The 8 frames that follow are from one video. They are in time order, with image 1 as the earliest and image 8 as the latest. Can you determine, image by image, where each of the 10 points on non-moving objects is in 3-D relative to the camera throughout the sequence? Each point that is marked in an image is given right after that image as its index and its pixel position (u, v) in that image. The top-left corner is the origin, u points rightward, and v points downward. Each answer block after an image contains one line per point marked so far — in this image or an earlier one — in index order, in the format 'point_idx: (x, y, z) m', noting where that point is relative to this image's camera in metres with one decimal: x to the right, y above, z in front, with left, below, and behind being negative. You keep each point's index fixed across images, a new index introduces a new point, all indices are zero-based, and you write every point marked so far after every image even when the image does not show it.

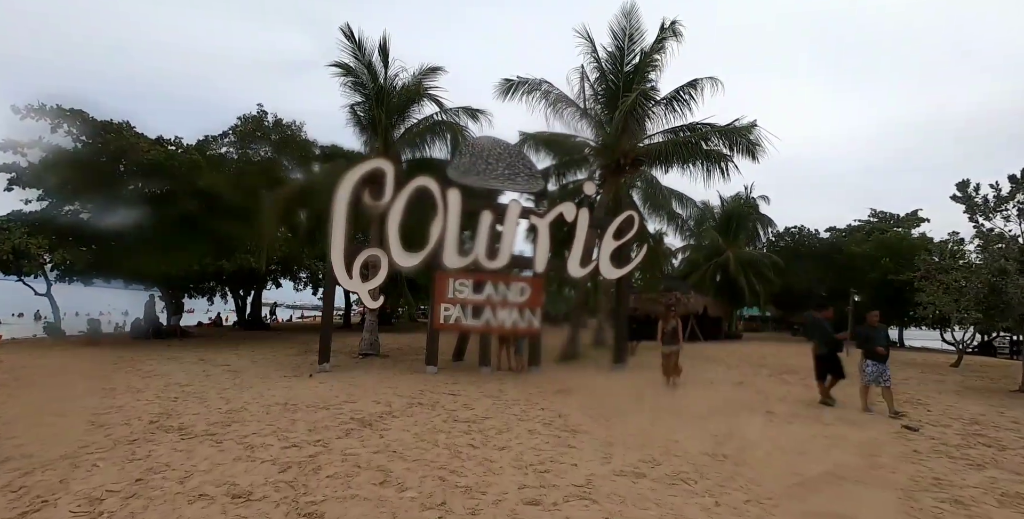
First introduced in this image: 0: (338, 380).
0: (-3.2, -2.2, +11.6) m
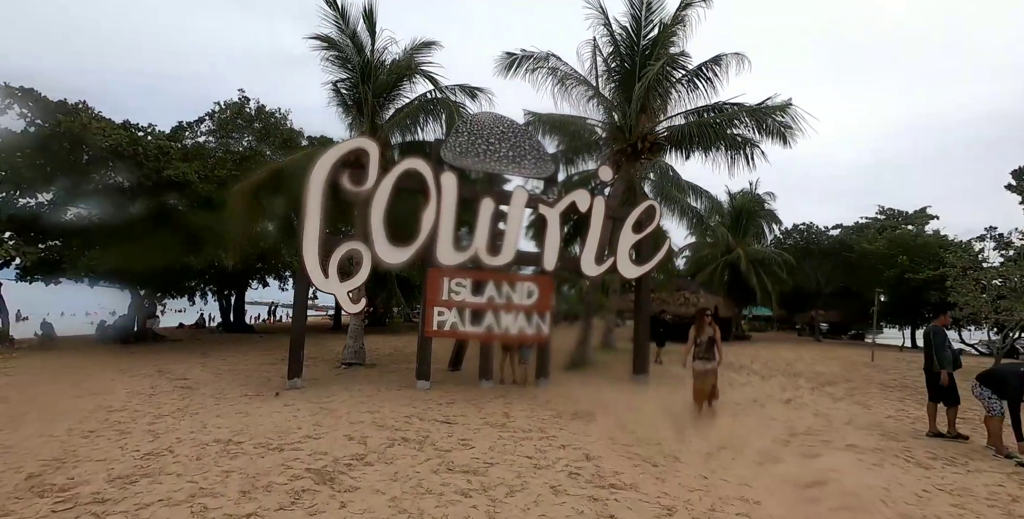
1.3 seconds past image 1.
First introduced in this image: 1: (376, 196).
0: (-3.0, -2.1, +9.6) m
1: (-2.4, +1.1, +11.2) m
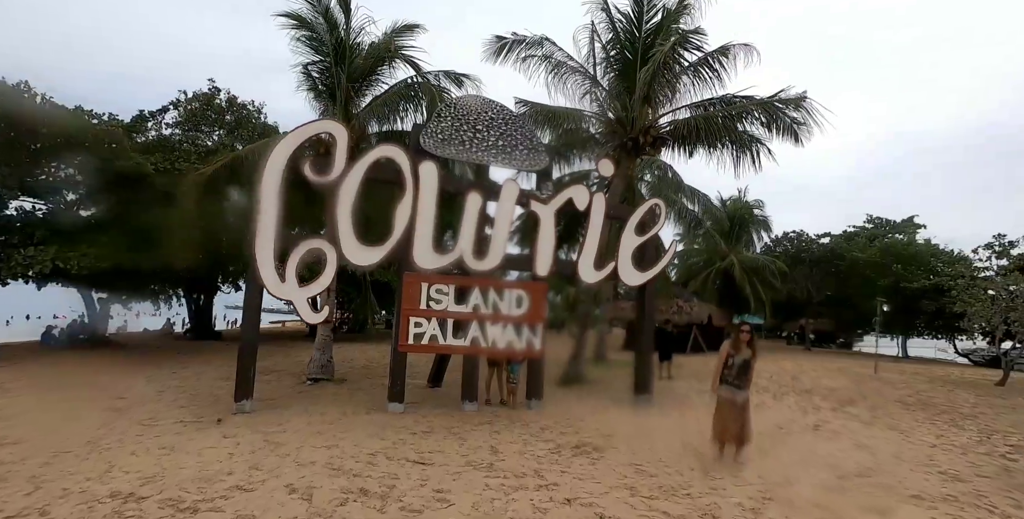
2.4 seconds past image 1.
0: (-3.2, -2.1, +8.0) m
1: (-2.6, +1.1, +9.7) m
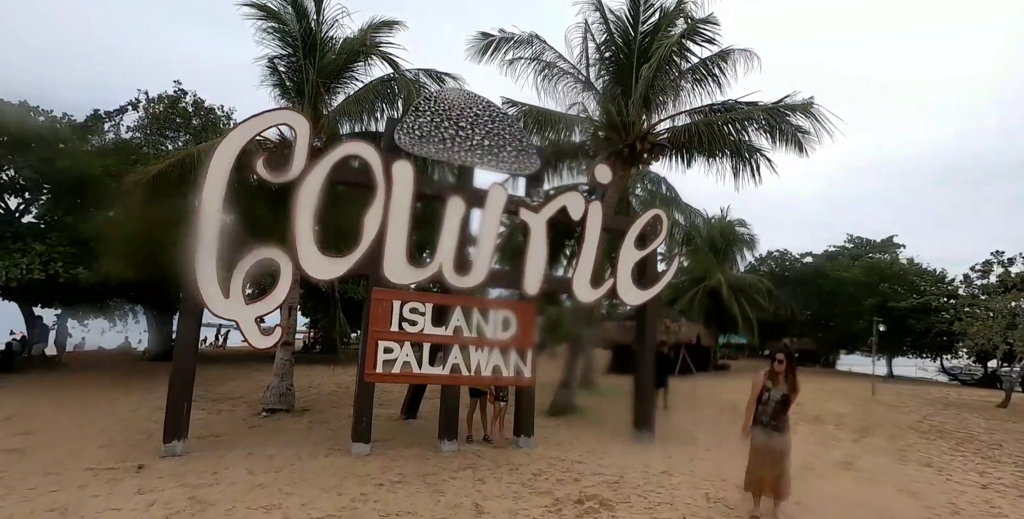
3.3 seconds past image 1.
0: (-3.3, -2.2, +6.5) m
1: (-2.7, +0.9, +8.3) m
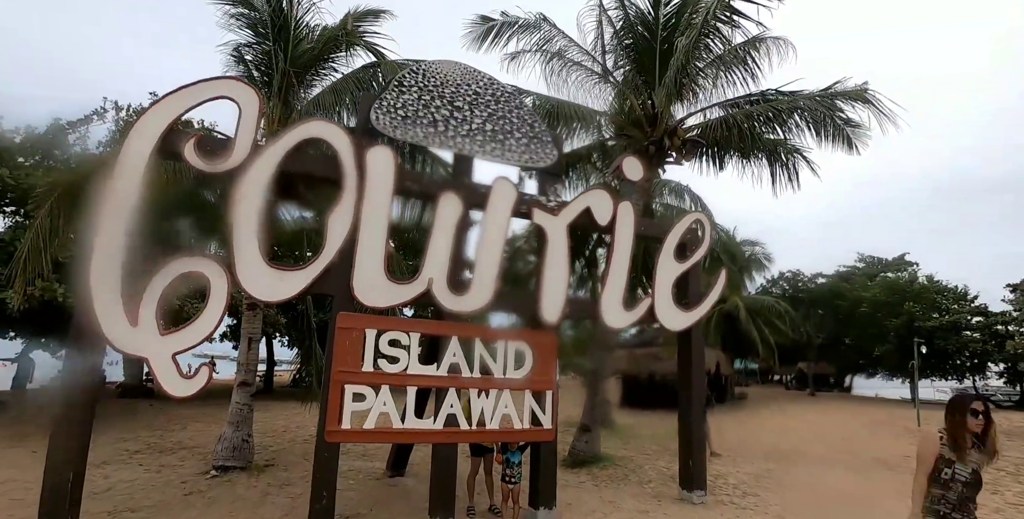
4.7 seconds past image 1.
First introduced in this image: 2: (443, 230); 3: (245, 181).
0: (-3.2, -2.3, +4.3) m
1: (-2.6, +0.8, +6.2) m
2: (-0.7, +0.3, +6.7) m
3: (-2.6, +0.8, +6.2) m
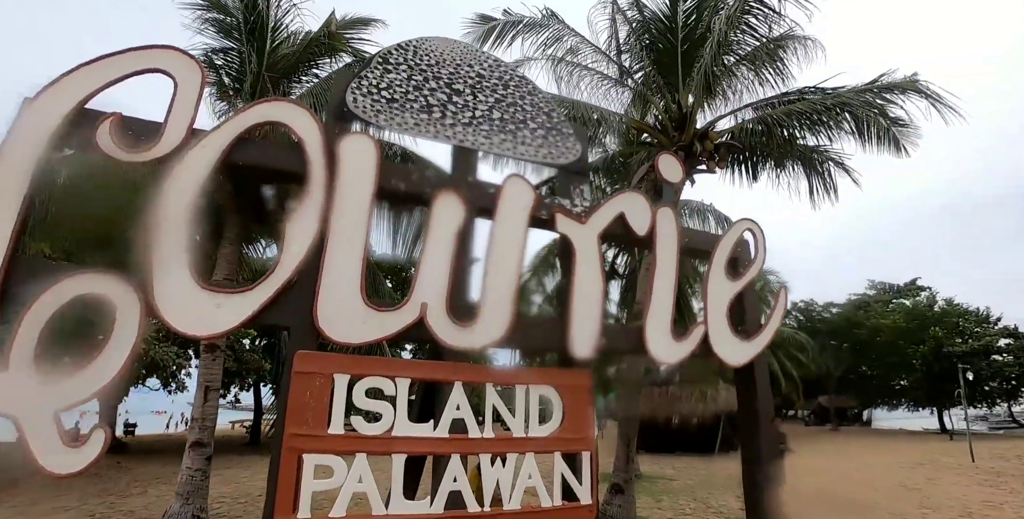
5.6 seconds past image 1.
0: (-3.0, -2.4, +2.5) m
1: (-2.5, +0.6, +4.6) m
2: (-0.6, +0.2, +5.1) m
3: (-2.4, +0.6, +4.6) m
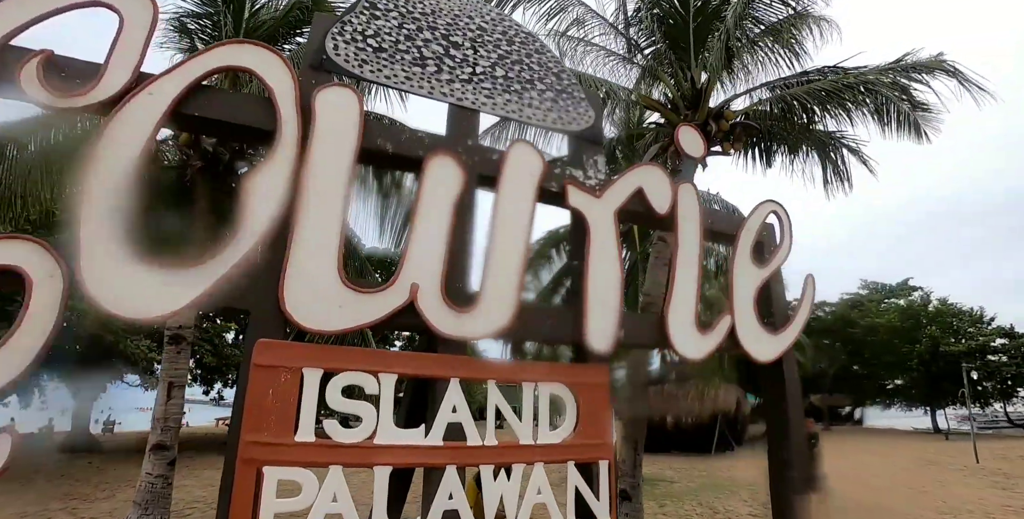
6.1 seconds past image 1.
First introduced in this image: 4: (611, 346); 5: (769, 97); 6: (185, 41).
0: (-2.9, -2.2, +1.7) m
1: (-2.4, +0.8, +3.8) m
2: (-0.5, +0.3, +4.3) m
3: (-2.4, +0.8, +3.8) m
4: (+0.7, -0.6, +4.7) m
5: (+4.3, +2.7, +10.6) m
6: (-5.0, +3.3, +9.8) m
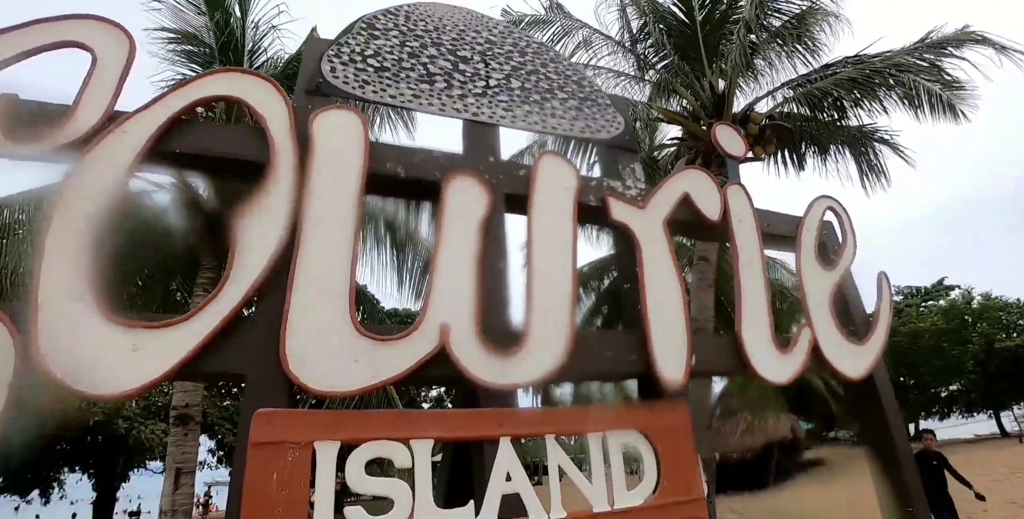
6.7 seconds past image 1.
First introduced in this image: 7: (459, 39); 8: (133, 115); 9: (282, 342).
0: (-2.5, -2.4, +0.9) m
1: (-2.2, +0.4, +3.2) m
2: (-0.3, +0.1, +3.6) m
3: (-2.2, +0.4, +3.2) m
4: (+1.0, -0.7, +3.9) m
5: (+4.4, +2.5, +10.0) m
6: (-4.9, +2.2, +9.4) m
7: (-0.4, +1.7, +5.0) m
8: (-2.1, +0.8, +3.3) m
9: (-1.1, -0.4, +3.2) m
